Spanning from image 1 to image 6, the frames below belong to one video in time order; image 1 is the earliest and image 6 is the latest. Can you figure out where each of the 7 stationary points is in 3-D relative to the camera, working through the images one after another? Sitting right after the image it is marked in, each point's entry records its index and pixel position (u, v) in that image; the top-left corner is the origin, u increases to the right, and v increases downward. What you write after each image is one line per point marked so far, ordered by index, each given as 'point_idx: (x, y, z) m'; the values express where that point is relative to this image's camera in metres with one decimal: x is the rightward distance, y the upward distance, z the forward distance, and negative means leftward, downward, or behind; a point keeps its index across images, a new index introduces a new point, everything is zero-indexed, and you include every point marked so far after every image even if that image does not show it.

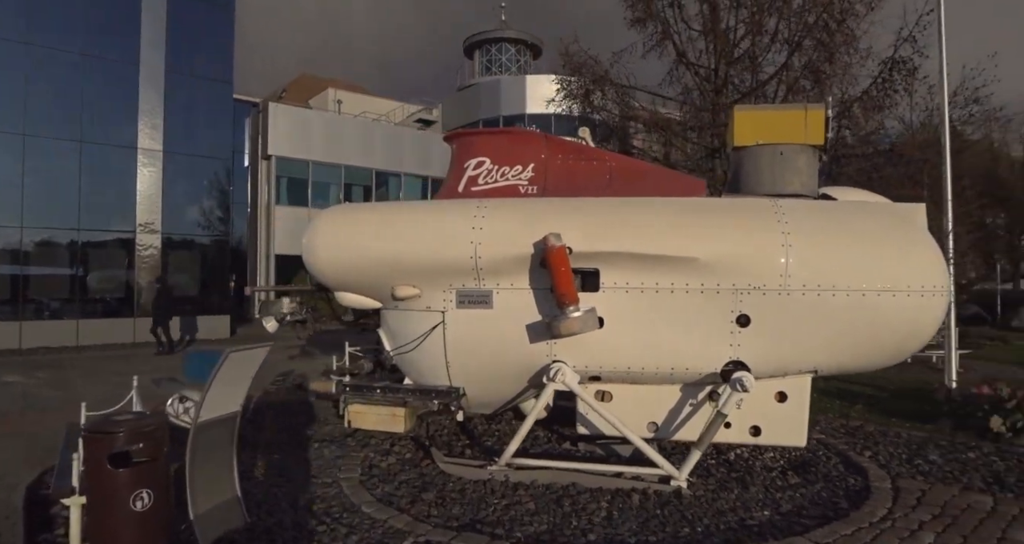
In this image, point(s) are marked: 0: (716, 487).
0: (+1.6, -1.6, +4.3) m
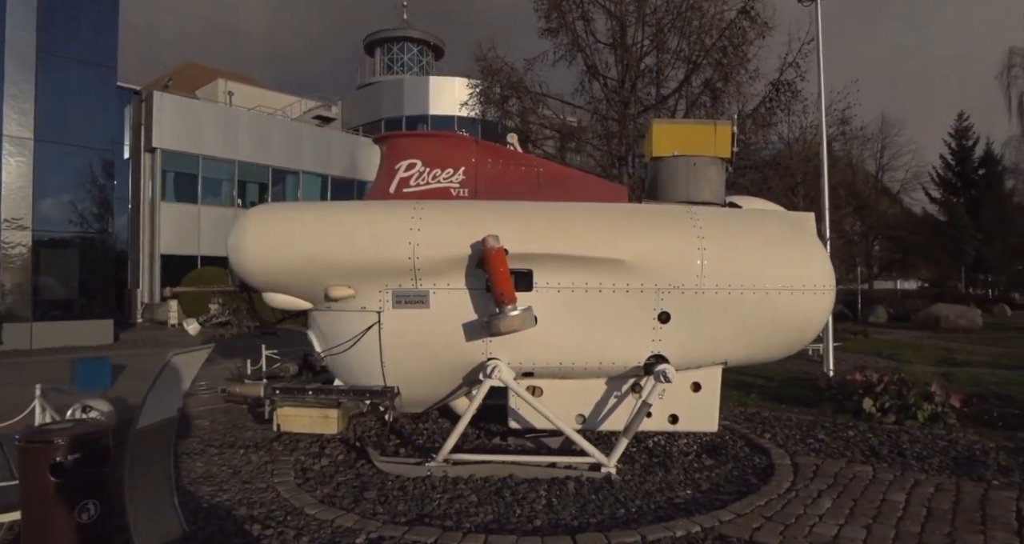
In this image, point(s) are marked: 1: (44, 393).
0: (+1.1, -1.6, +4.6) m
1: (-7.2, -1.9, +8.6) m
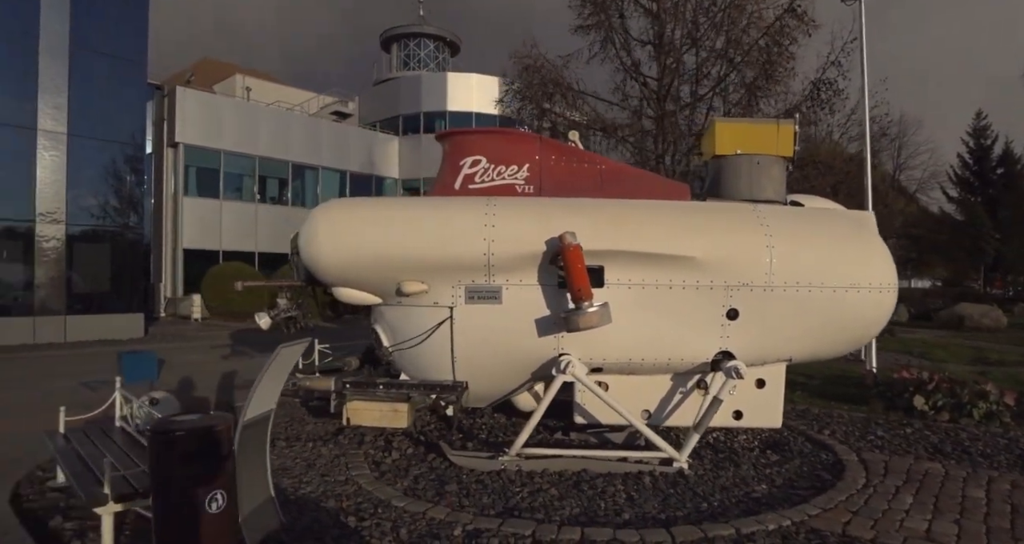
0: (+1.7, -1.6, +4.7) m
1: (-6.5, -1.8, +8.7) m
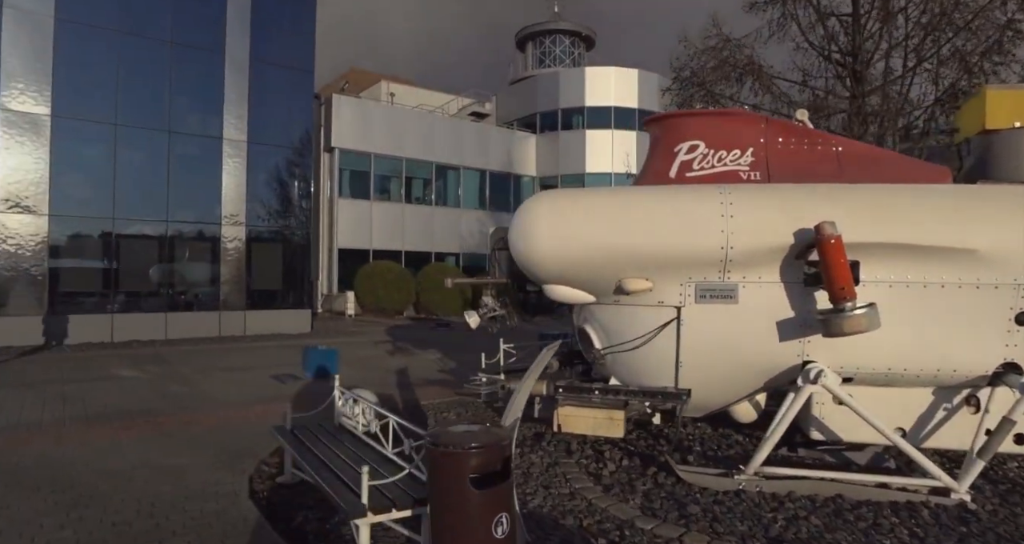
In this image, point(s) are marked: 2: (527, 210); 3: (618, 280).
0: (+3.4, -1.6, +3.9) m
1: (-3.9, -1.7, +9.5) m
2: (+0.1, +0.5, +4.7) m
3: (+0.8, -0.1, +4.5) m
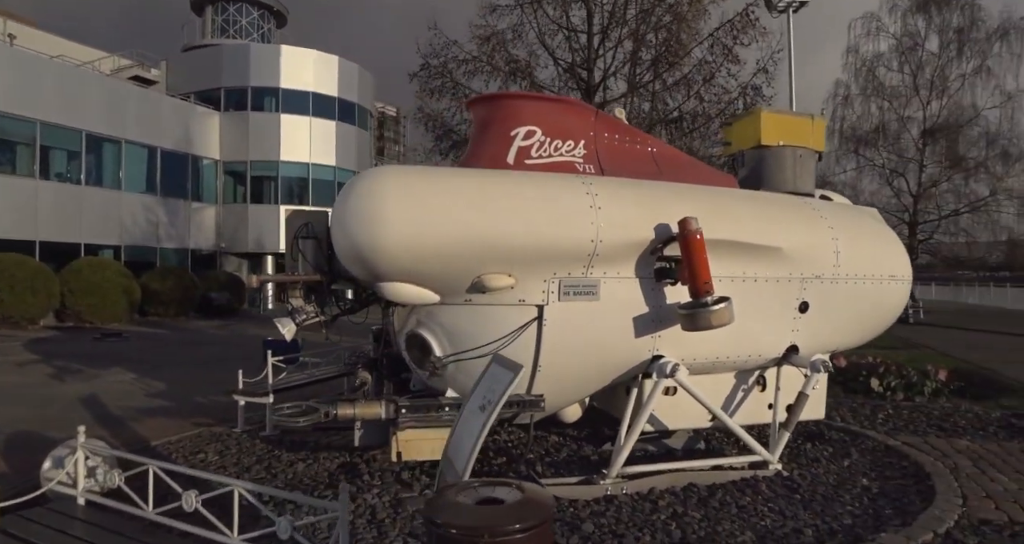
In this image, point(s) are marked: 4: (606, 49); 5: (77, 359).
0: (+2.3, -1.5, +4.6) m
1: (-6.8, -1.7, +5.7) m
2: (-0.9, +0.5, +3.6) m
3: (-0.2, 0.0, +3.8) m
4: (+1.8, +4.2, +10.5) m
5: (-8.7, -1.8, +11.2) m
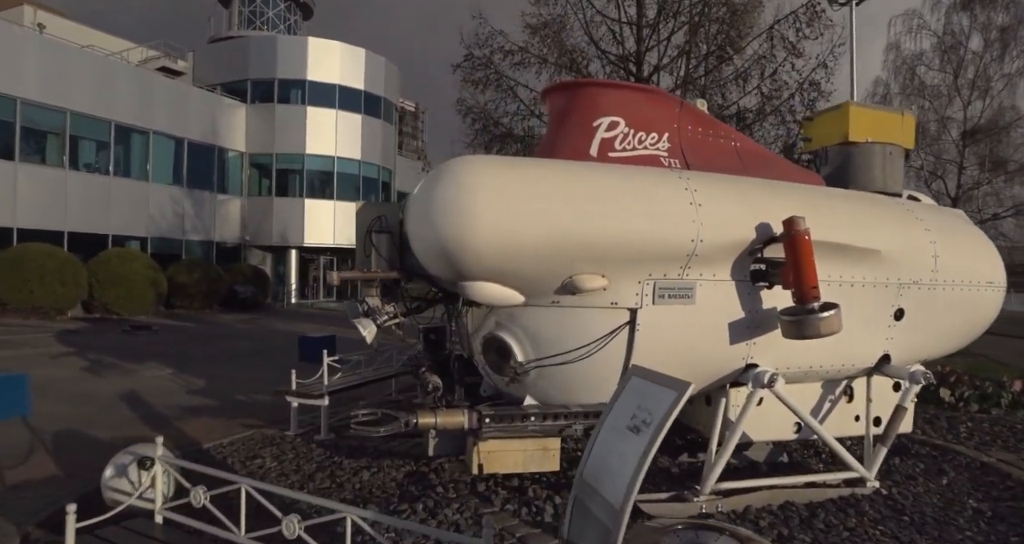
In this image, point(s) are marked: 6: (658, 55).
0: (+2.8, -1.6, +4.3) m
1: (-6.2, -1.6, +5.6) m
2: (-0.3, +0.5, +3.3) m
3: (+0.3, 0.0, +3.5) m
4: (+2.6, +4.2, +10.2) m
5: (-7.9, -1.6, +11.2) m
6: (+2.6, +4.0, +10.3) m
